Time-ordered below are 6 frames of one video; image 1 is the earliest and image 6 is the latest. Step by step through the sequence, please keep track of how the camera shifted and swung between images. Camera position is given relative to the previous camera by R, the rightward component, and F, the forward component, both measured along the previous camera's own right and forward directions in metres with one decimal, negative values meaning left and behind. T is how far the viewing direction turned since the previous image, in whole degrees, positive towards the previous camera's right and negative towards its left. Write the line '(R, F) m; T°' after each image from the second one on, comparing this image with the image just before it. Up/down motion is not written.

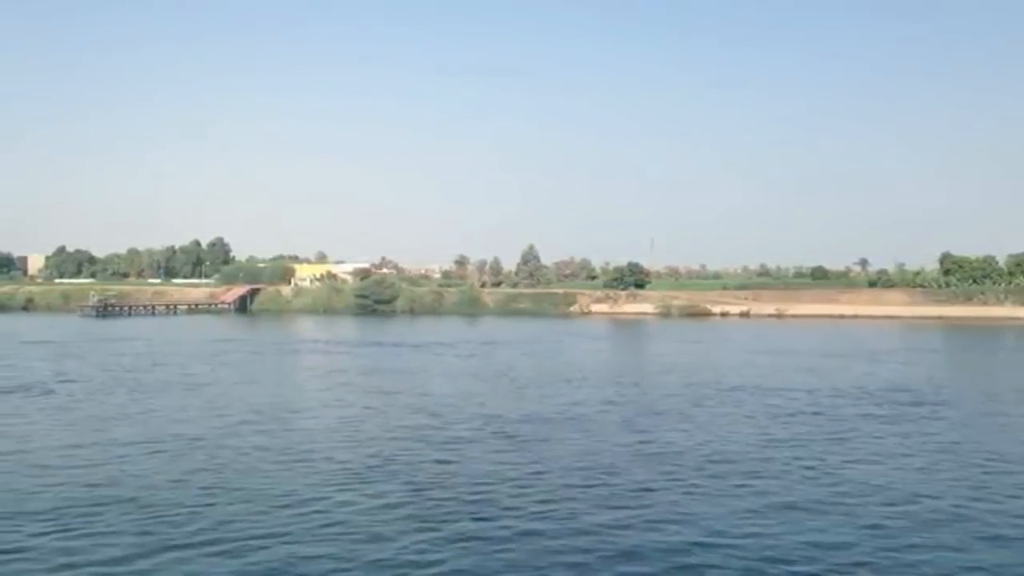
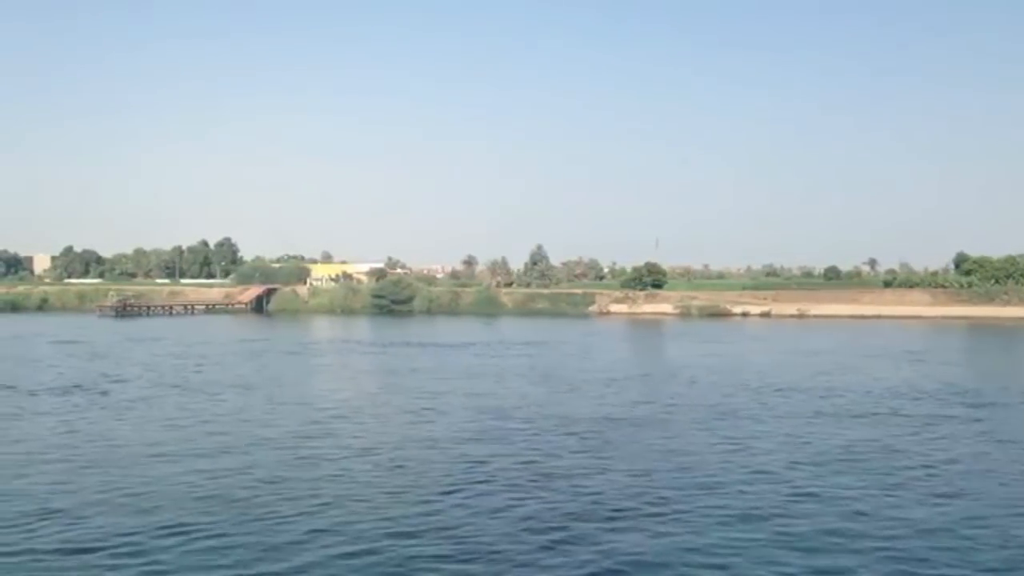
(-1.3, +0.2) m; 0°
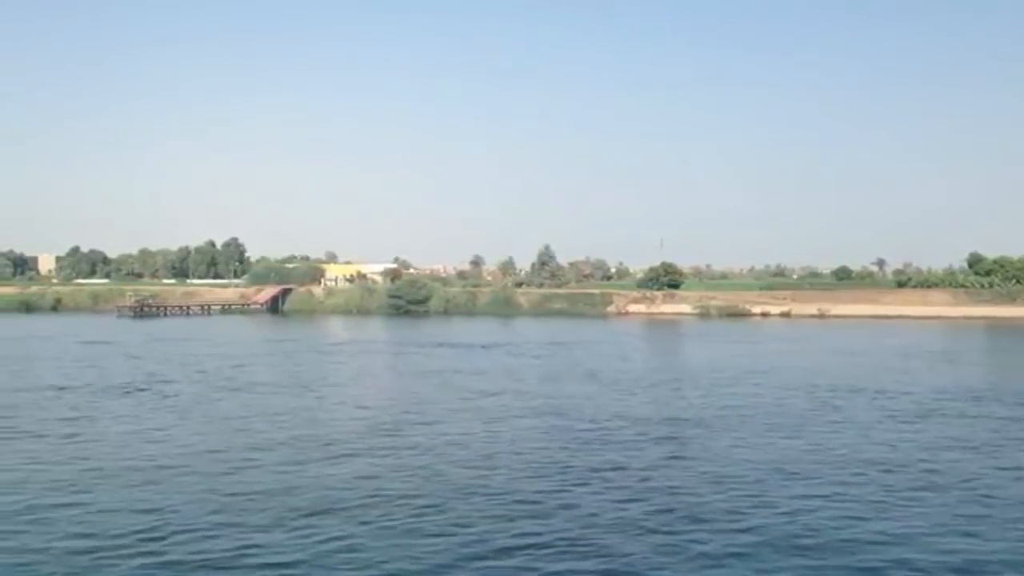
(-1.3, +0.2) m; 0°
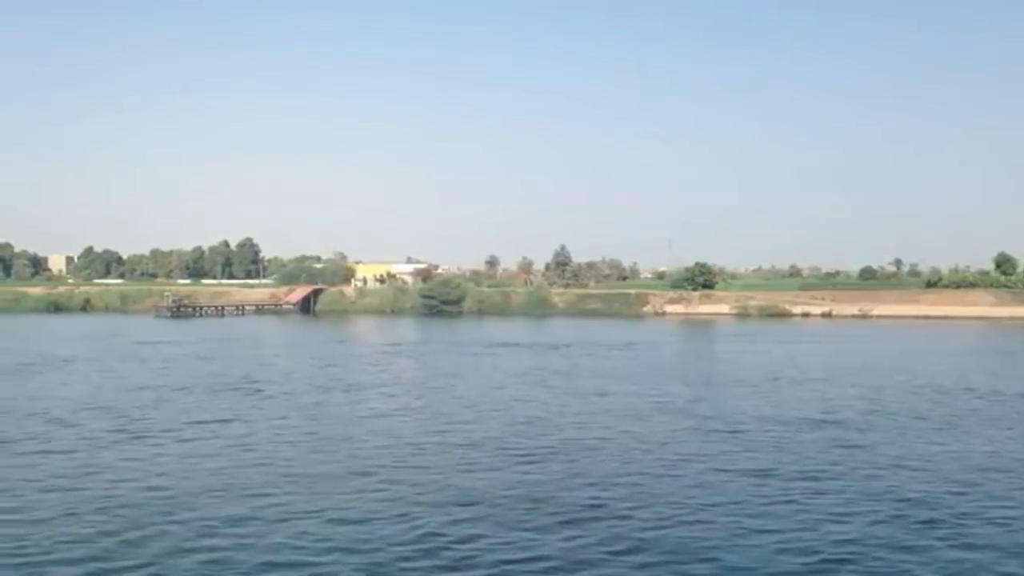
(-2.6, +0.3) m; 0°
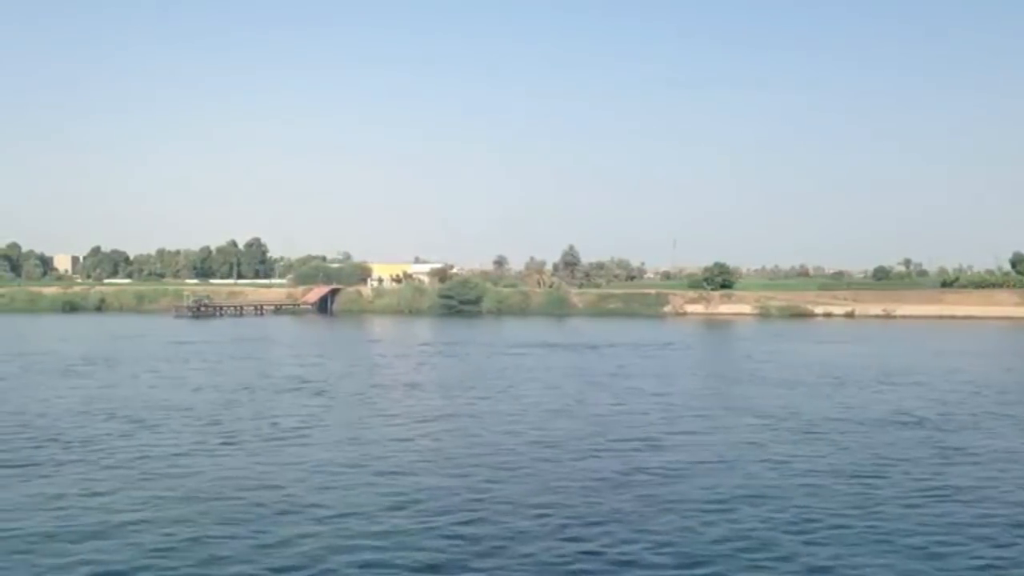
(-1.4, +0.3) m; 0°
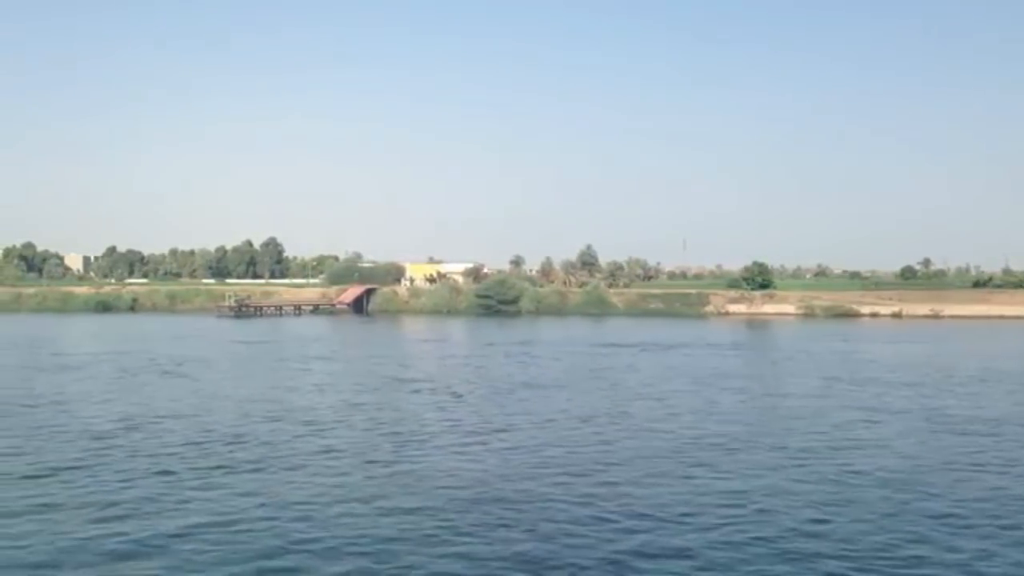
(-2.9, +0.4) m; 0°
